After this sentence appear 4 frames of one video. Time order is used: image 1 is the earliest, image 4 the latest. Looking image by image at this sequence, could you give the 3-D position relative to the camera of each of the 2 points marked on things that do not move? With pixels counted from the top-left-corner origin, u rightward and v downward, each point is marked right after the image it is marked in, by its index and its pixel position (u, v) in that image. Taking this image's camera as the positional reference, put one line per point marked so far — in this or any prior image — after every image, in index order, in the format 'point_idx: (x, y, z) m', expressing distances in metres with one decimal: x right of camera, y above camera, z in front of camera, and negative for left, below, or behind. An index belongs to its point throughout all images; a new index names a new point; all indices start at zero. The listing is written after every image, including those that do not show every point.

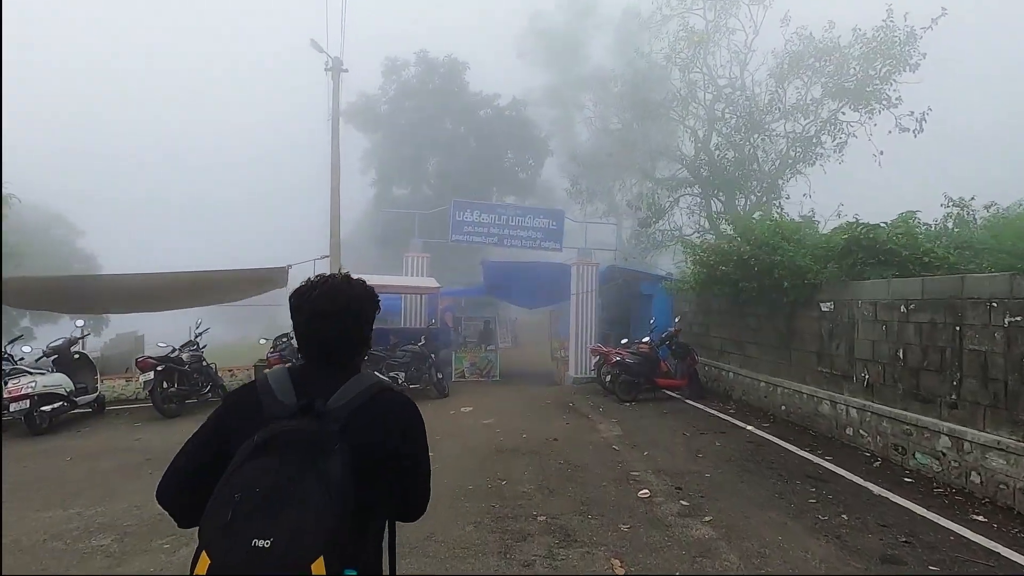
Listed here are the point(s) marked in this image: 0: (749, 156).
0: (+4.4, +2.4, +9.7) m
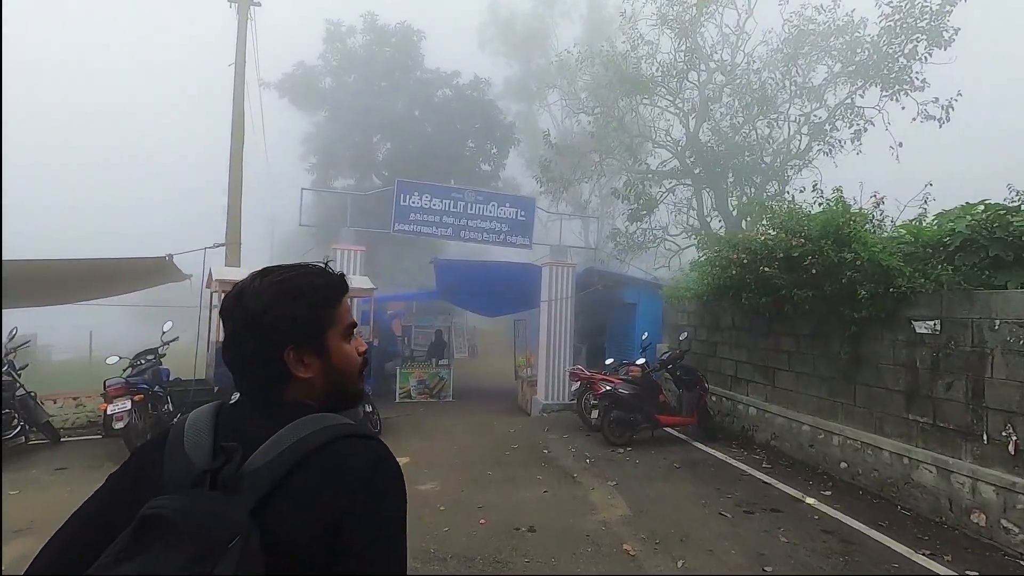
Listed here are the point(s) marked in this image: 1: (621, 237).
0: (+3.8, +2.3, +8.3) m
1: (+1.6, +0.7, +8.7) m
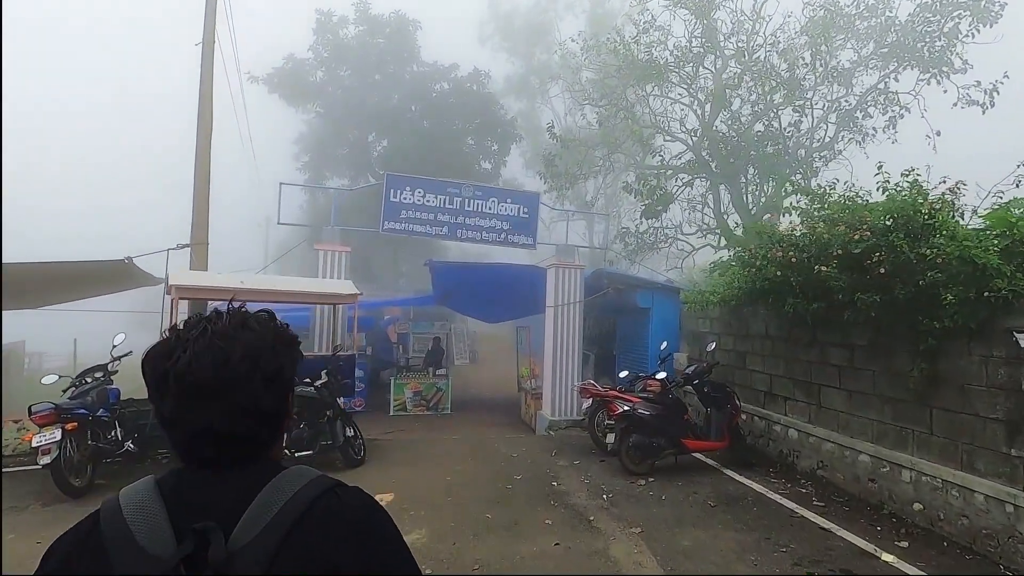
0: (+3.8, +2.3, +7.6) m
1: (+1.7, +0.7, +8.0) m
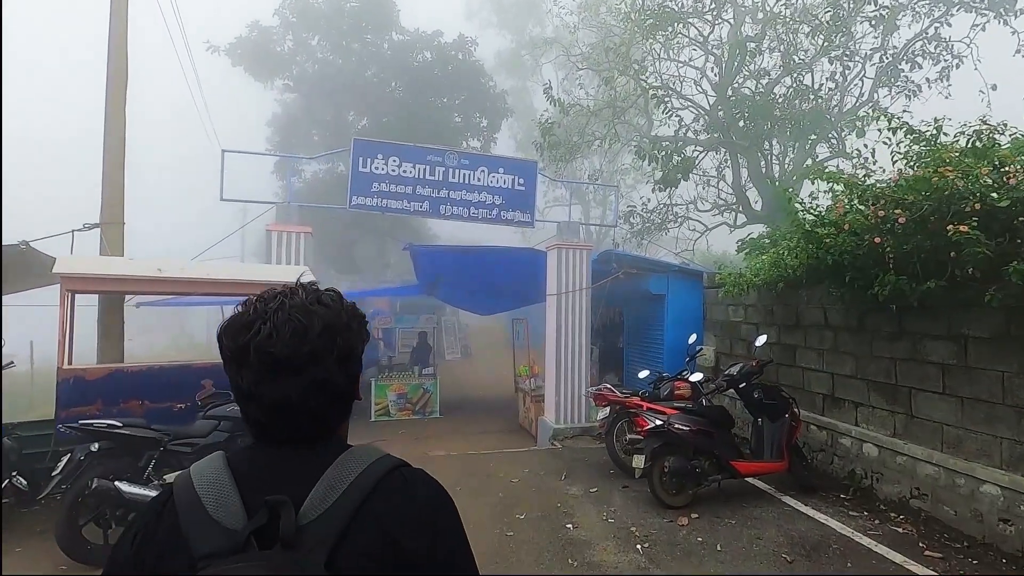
0: (+3.7, +2.5, +6.6) m
1: (+1.6, +0.9, +7.0) m
